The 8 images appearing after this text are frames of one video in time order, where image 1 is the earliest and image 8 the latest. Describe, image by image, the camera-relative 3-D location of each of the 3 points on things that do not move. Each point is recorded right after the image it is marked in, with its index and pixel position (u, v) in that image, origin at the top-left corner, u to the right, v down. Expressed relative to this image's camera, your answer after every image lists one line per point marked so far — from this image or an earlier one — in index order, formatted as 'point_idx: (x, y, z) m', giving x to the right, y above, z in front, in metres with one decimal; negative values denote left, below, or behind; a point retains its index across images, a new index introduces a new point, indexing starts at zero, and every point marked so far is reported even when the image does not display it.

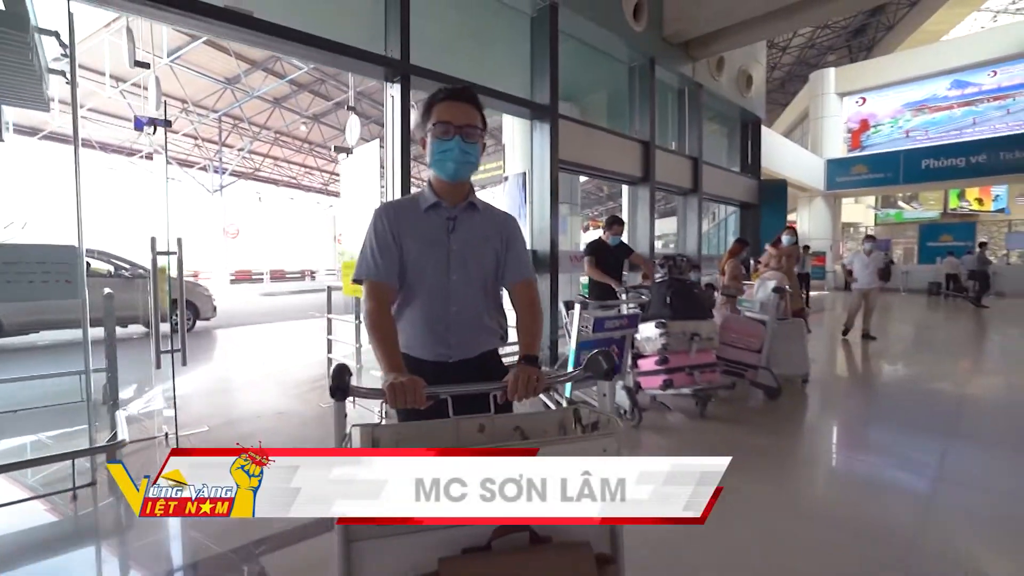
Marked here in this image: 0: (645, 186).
0: (+2.0, +1.4, +7.9) m
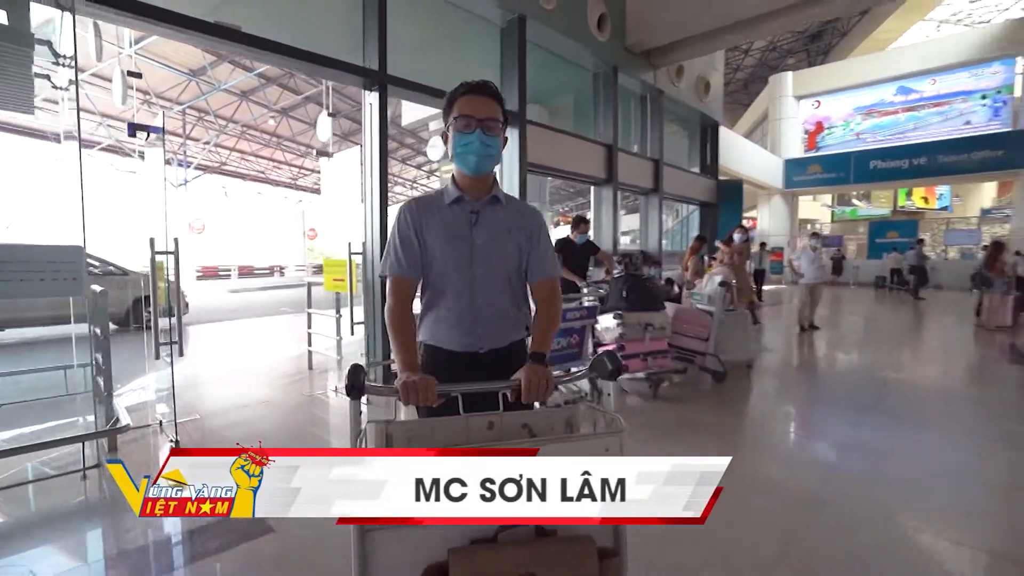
0: (+1.5, +1.4, +8.2) m
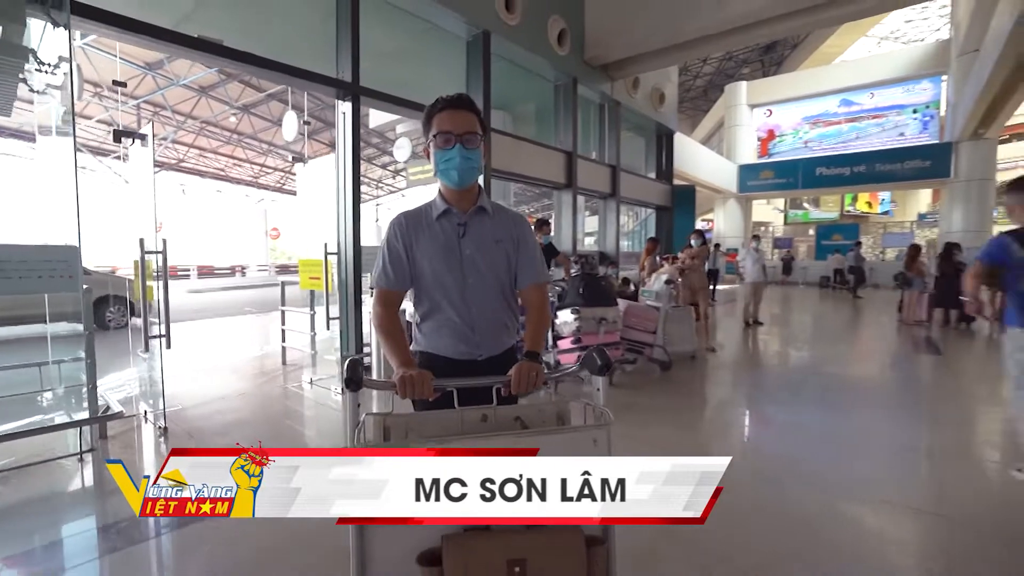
0: (+1.0, +1.4, +8.4) m
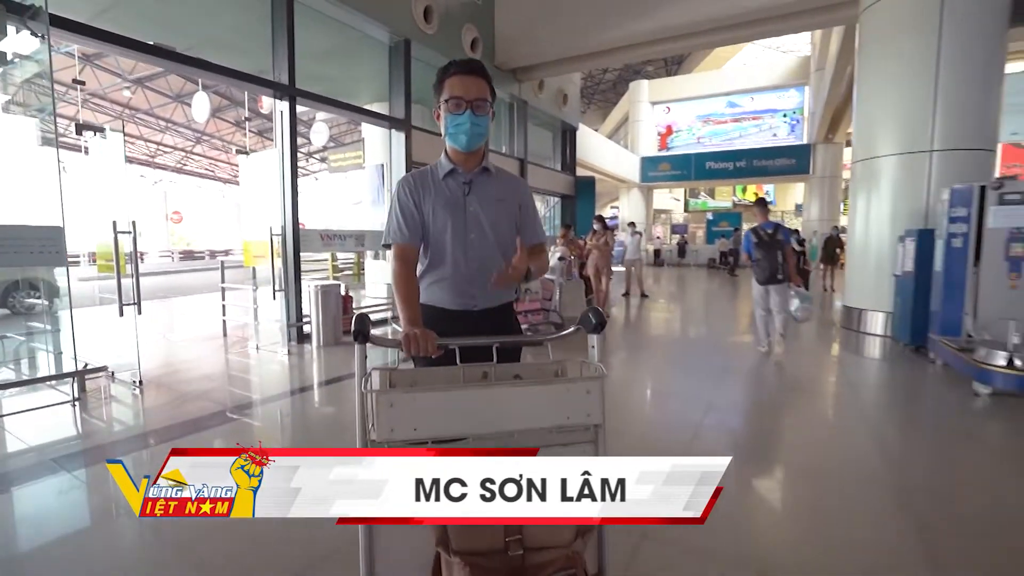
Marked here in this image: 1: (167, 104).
0: (-0.4, +1.7, +8.8) m
1: (-8.3, +4.4, +12.7) m
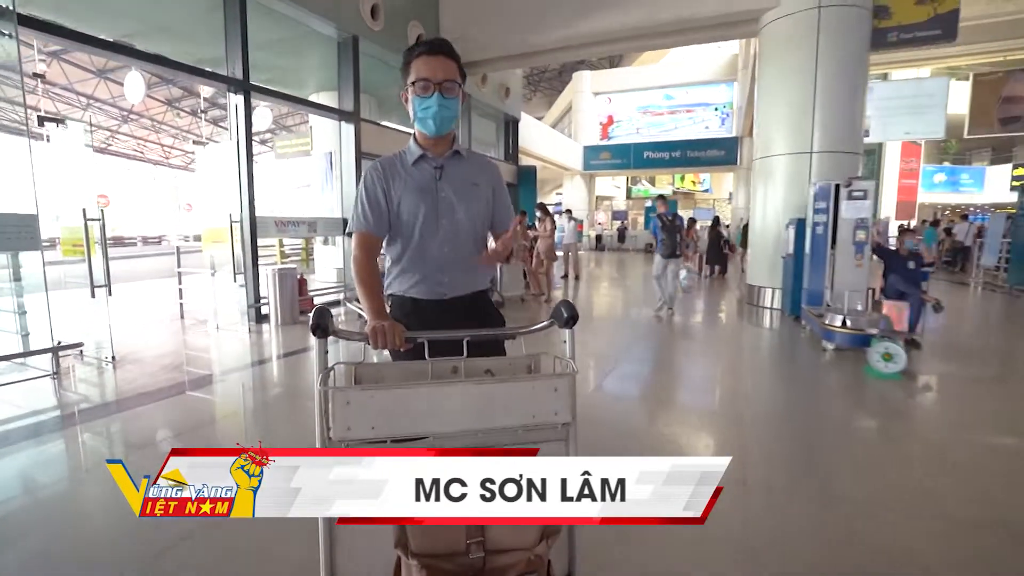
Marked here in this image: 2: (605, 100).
0: (-1.3, +2.0, +9.0) m
1: (-9.6, +4.7, +12.0) m
2: (+3.4, +6.9, +19.2) m
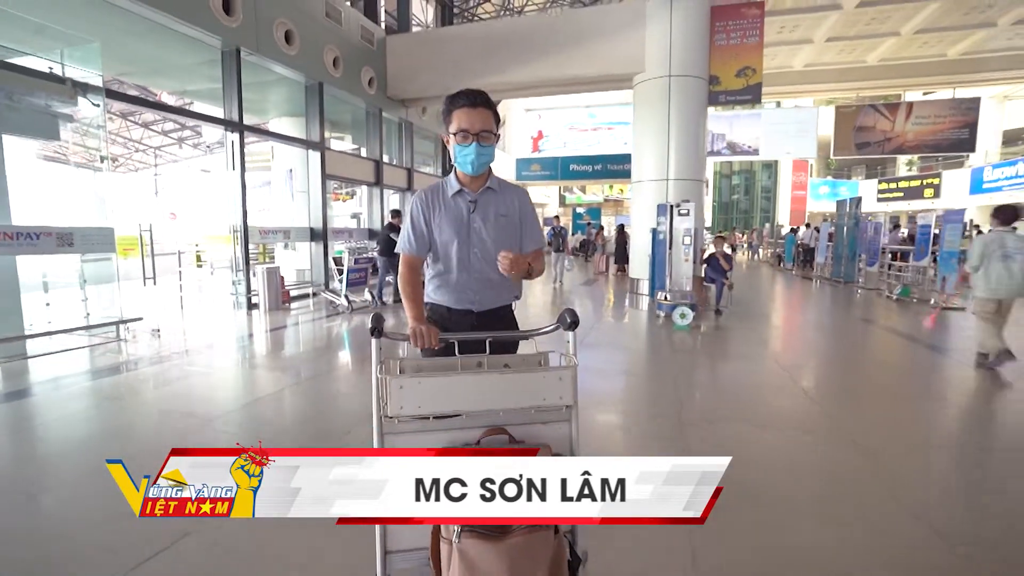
0: (-2.5, +1.9, +9.6) m
1: (-11.1, +4.6, +11.7) m
2: (+1.0, +6.8, +20.4) m
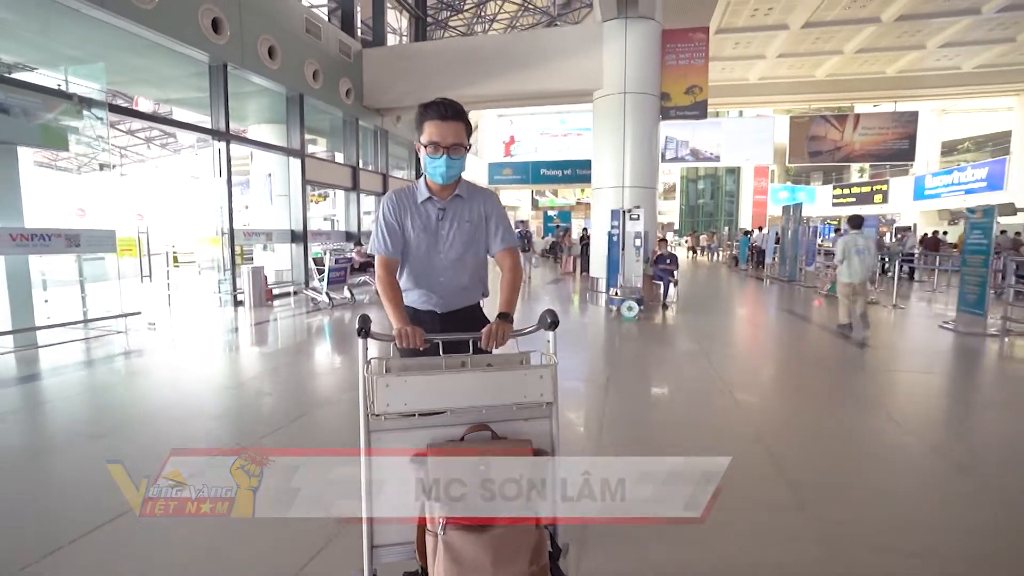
0: (-3.0, +1.9, +9.8) m
1: (-11.7, +4.5, +11.5) m
2: (-0.1, +6.7, +20.7) m
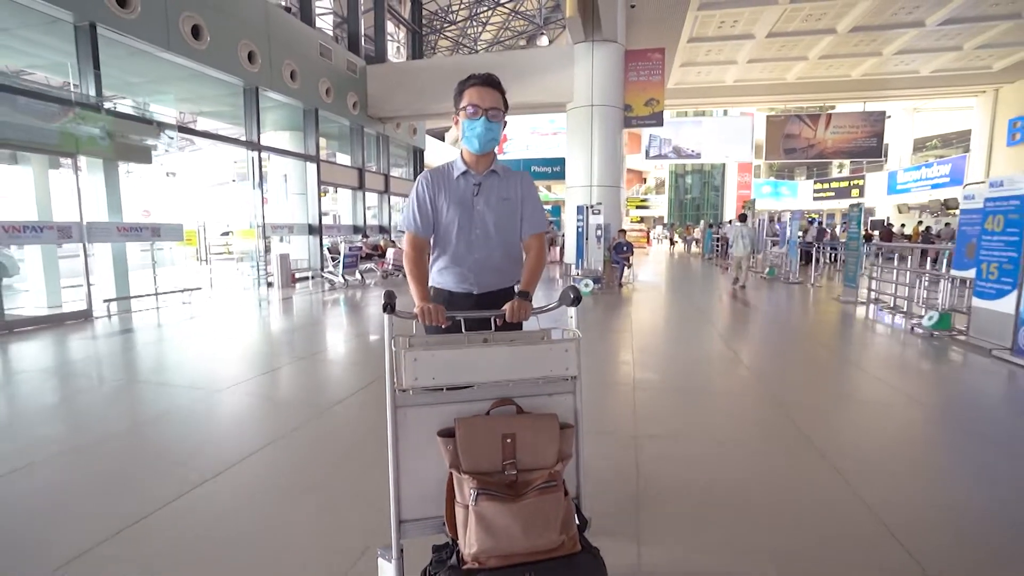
0: (-3.1, +2.1, +10.5) m
1: (-11.8, +4.7, +12.2) m
2: (-0.3, +7.0, +21.4) m
